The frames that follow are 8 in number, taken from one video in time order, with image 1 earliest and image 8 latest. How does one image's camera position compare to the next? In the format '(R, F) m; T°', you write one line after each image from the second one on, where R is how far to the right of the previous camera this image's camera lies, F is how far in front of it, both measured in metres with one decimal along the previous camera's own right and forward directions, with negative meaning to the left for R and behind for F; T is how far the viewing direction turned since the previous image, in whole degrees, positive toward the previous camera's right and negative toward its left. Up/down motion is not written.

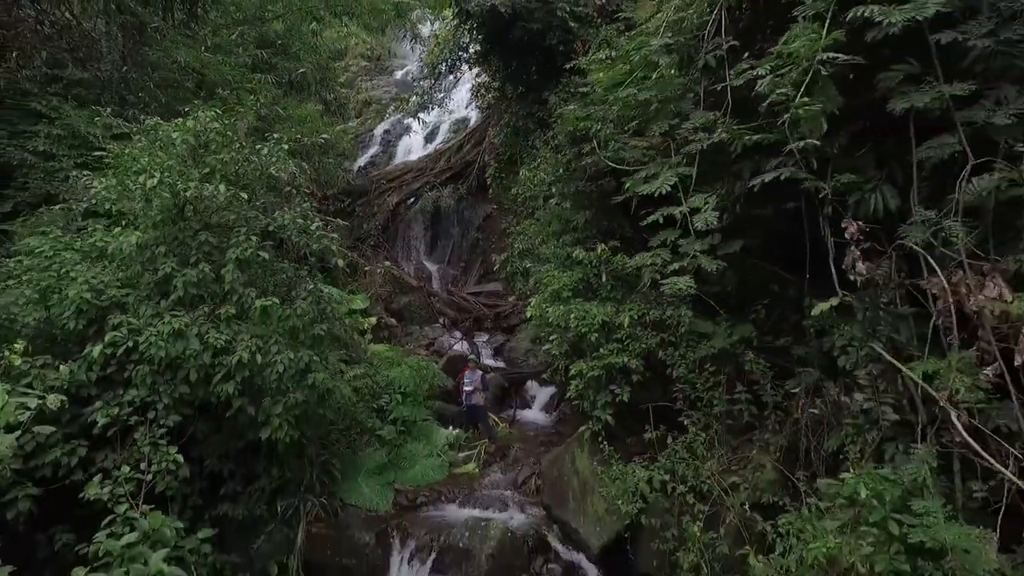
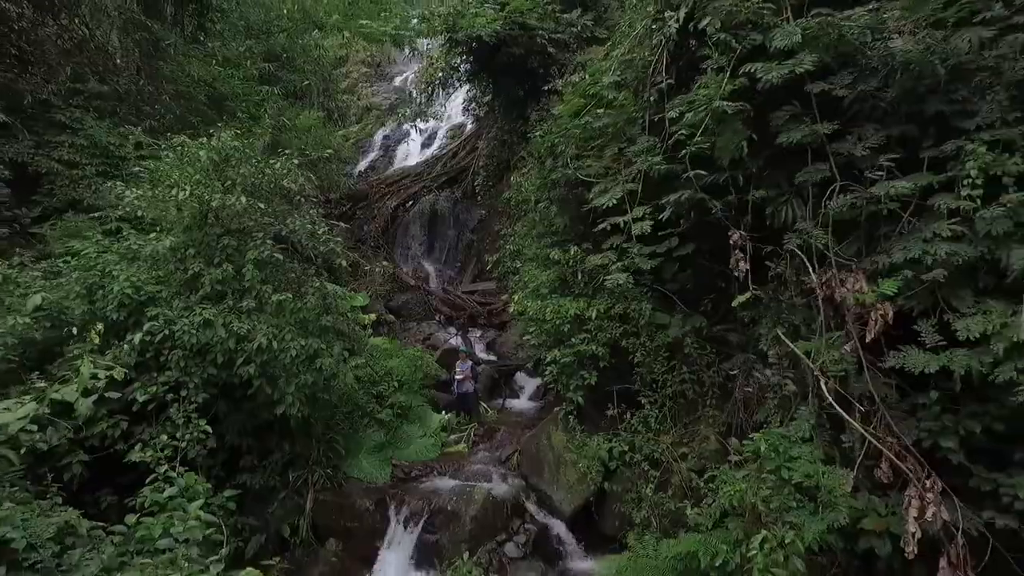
(+0.1, -0.4) m; 0°
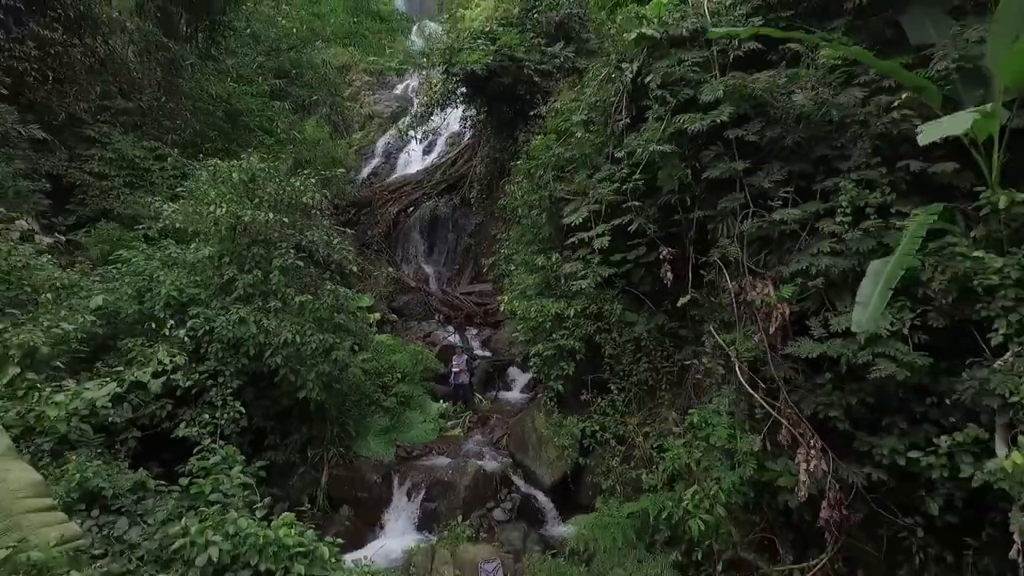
(+0.1, -0.5) m; 0°
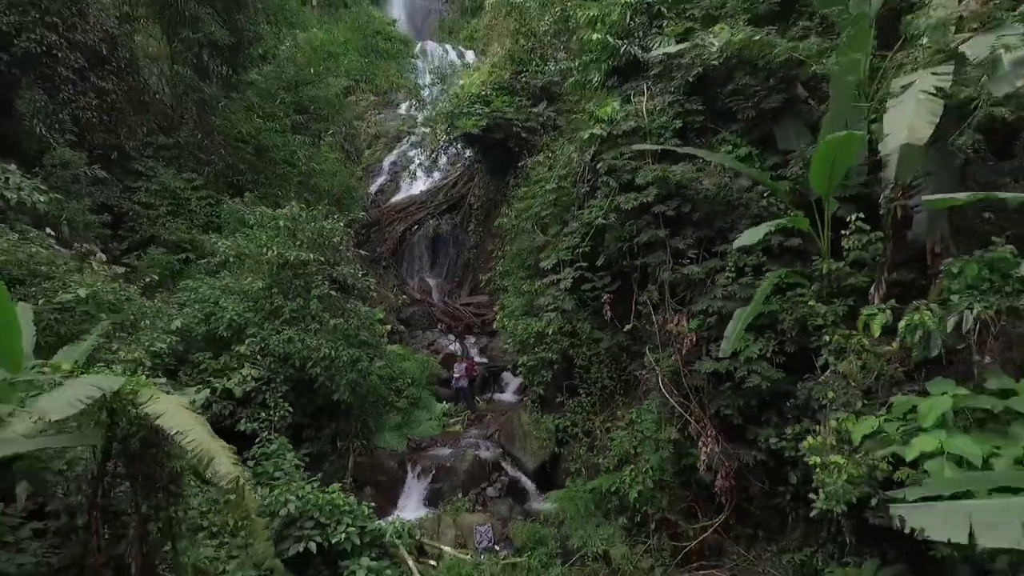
(+0.1, -0.9) m; 0°
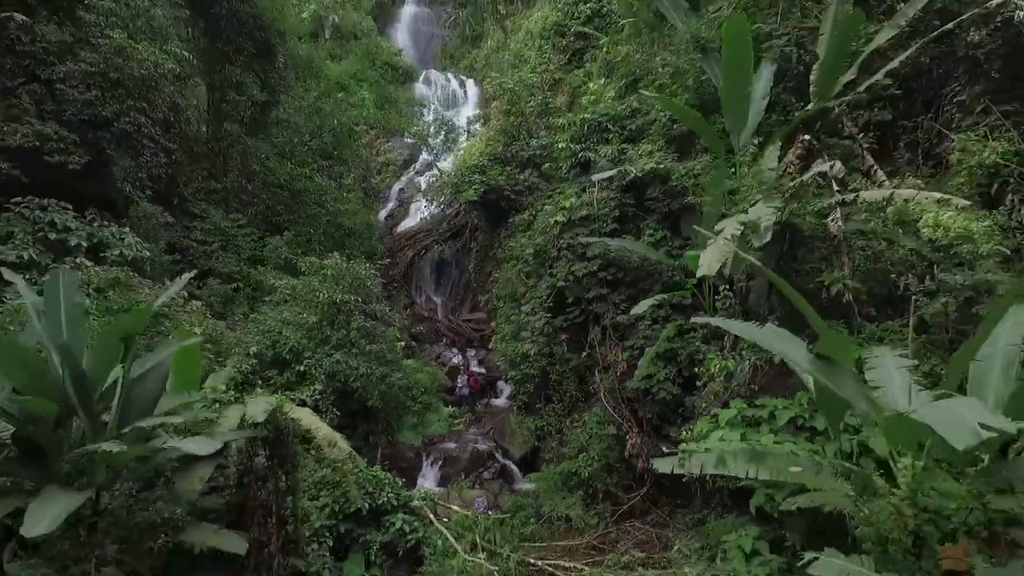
(+0.1, -1.4) m; 0°
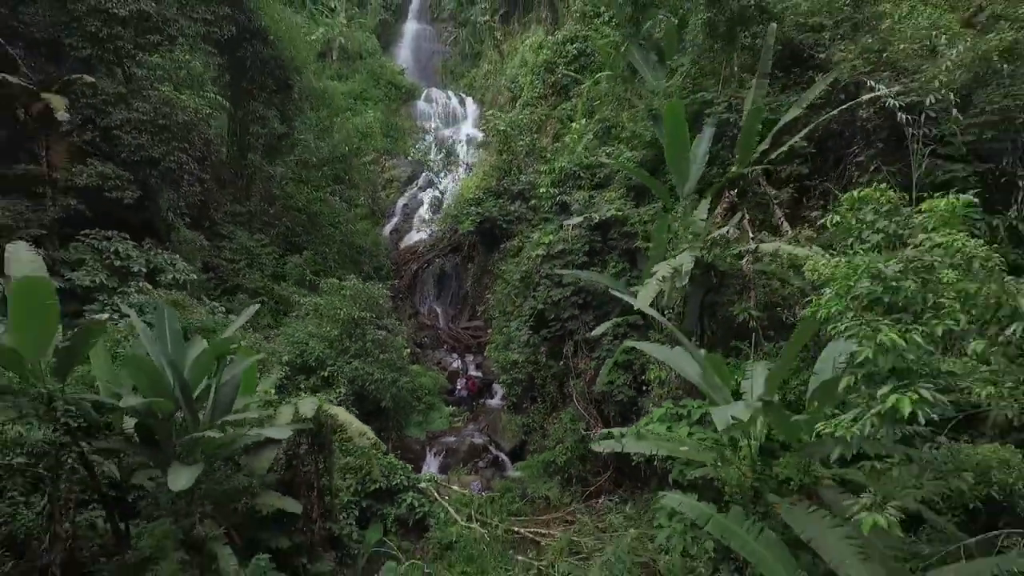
(+0.1, -1.0) m; 0°
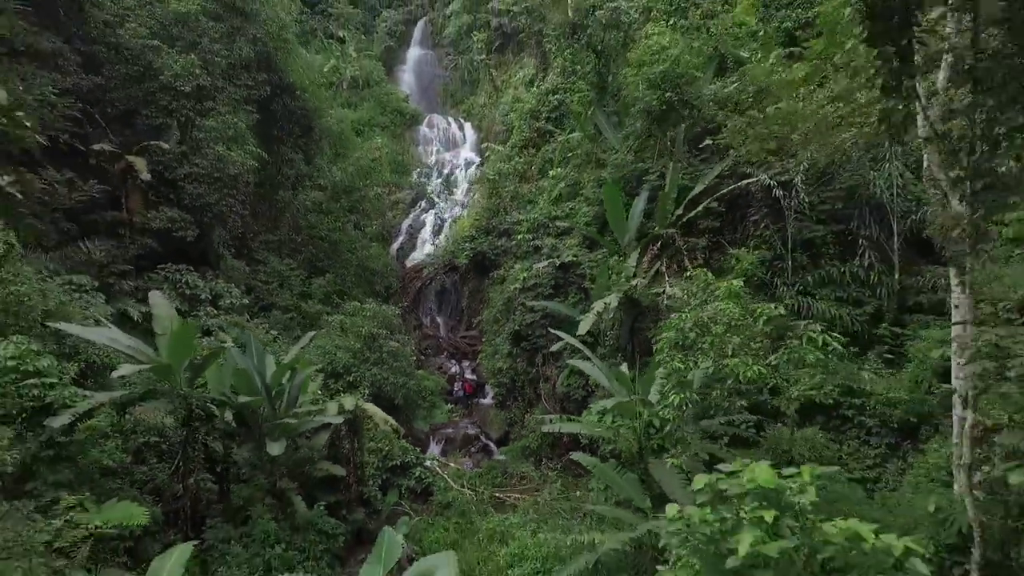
(+0.2, -1.8) m; 0°
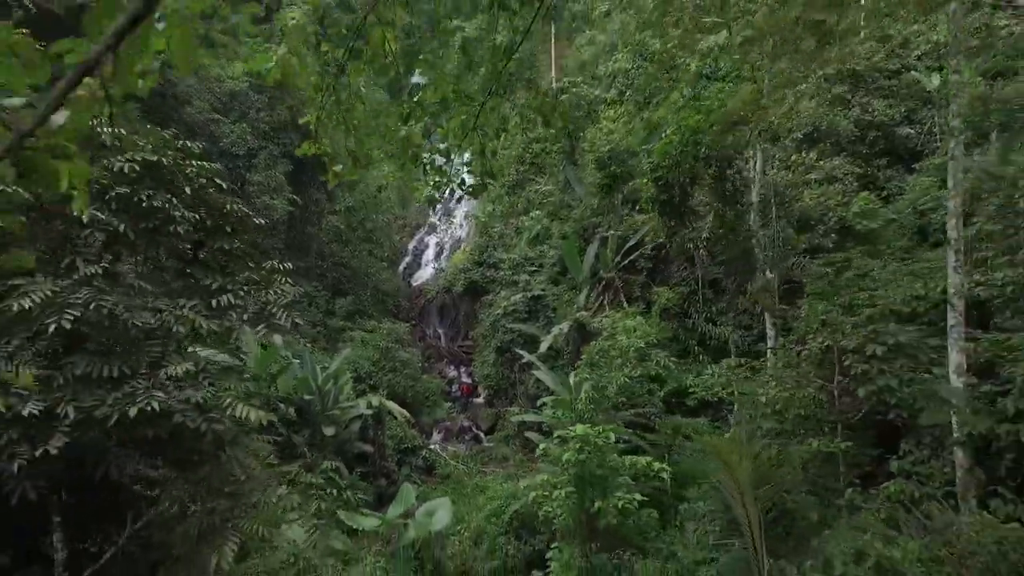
(+0.3, -2.3) m; 0°
